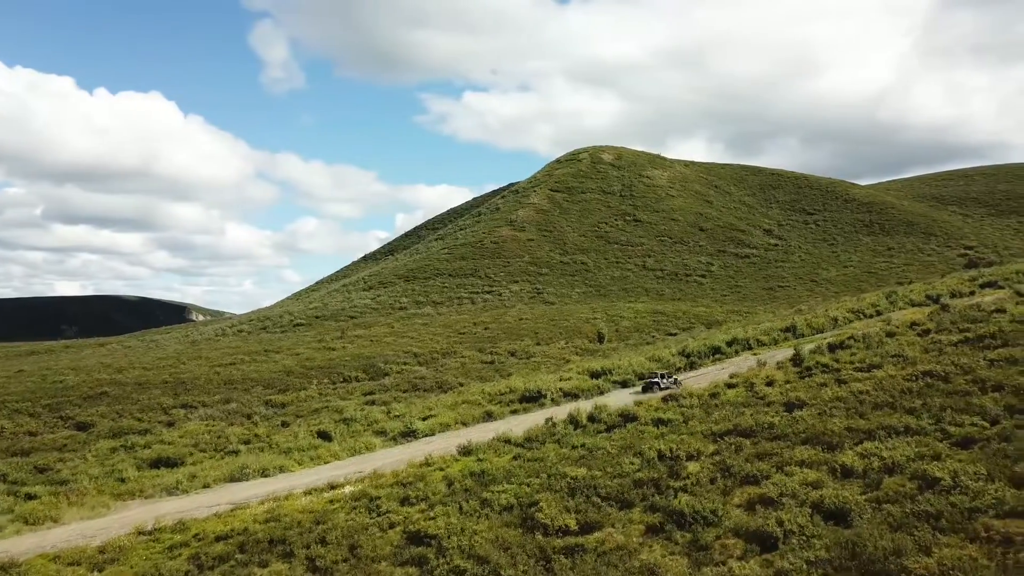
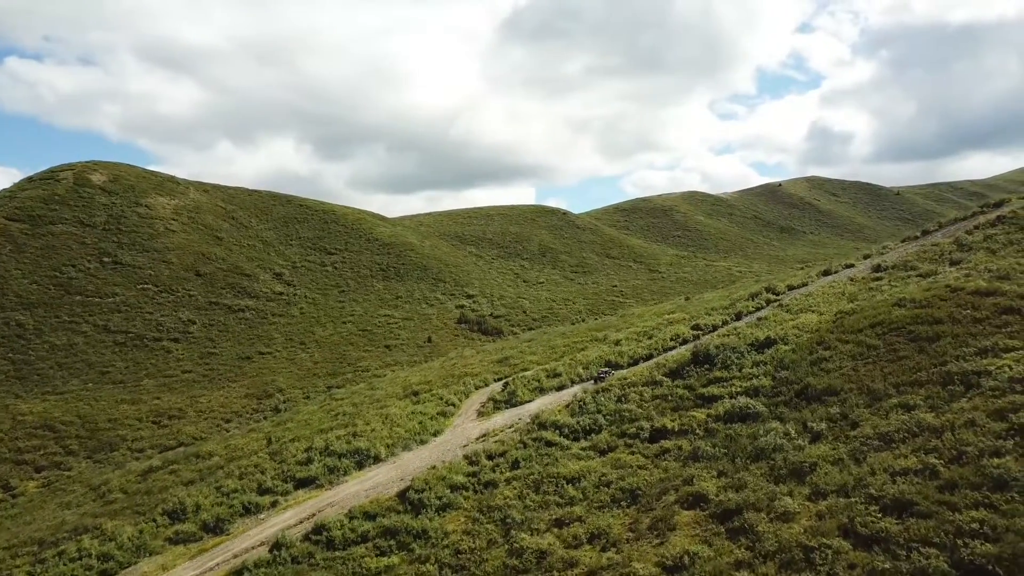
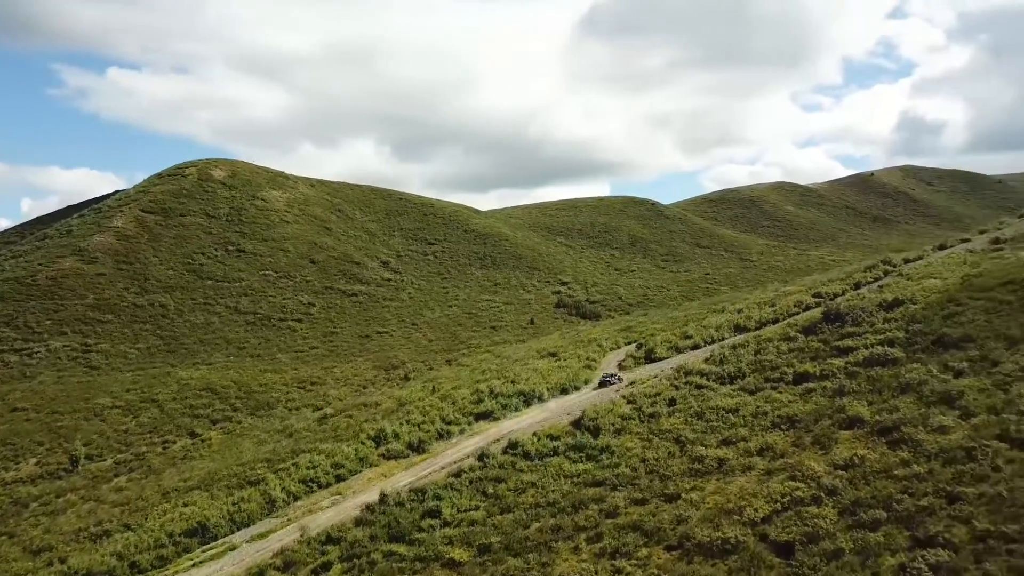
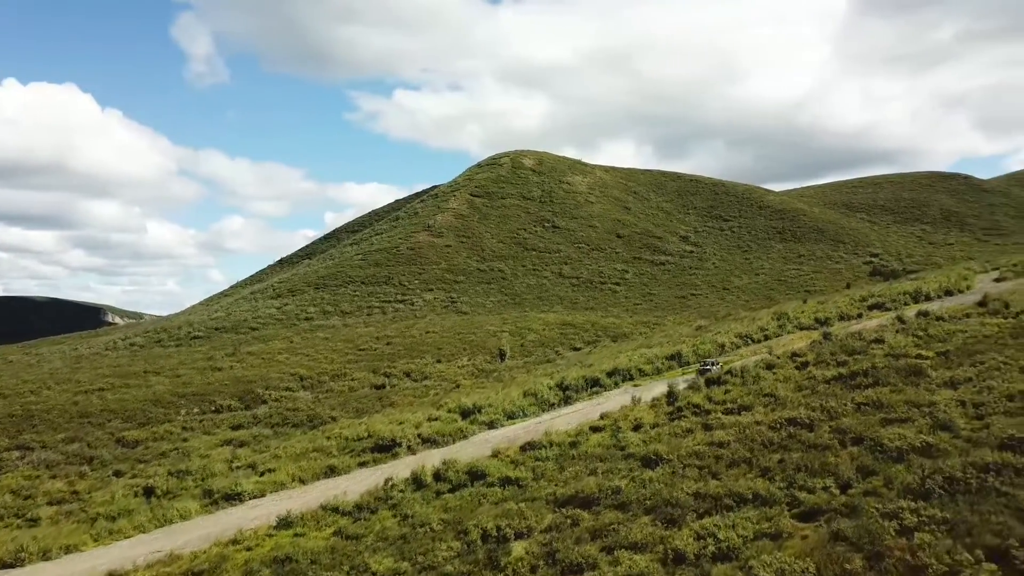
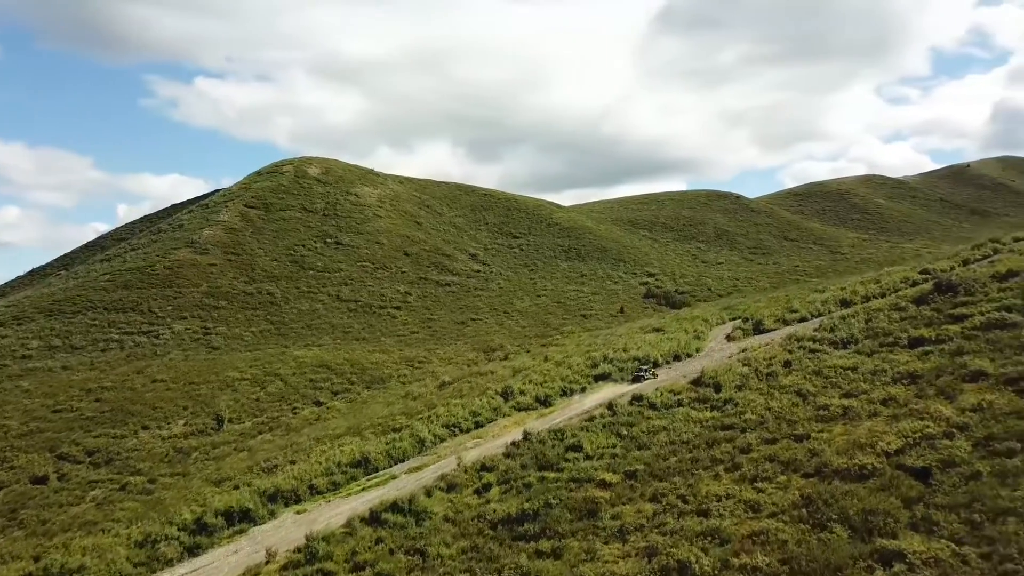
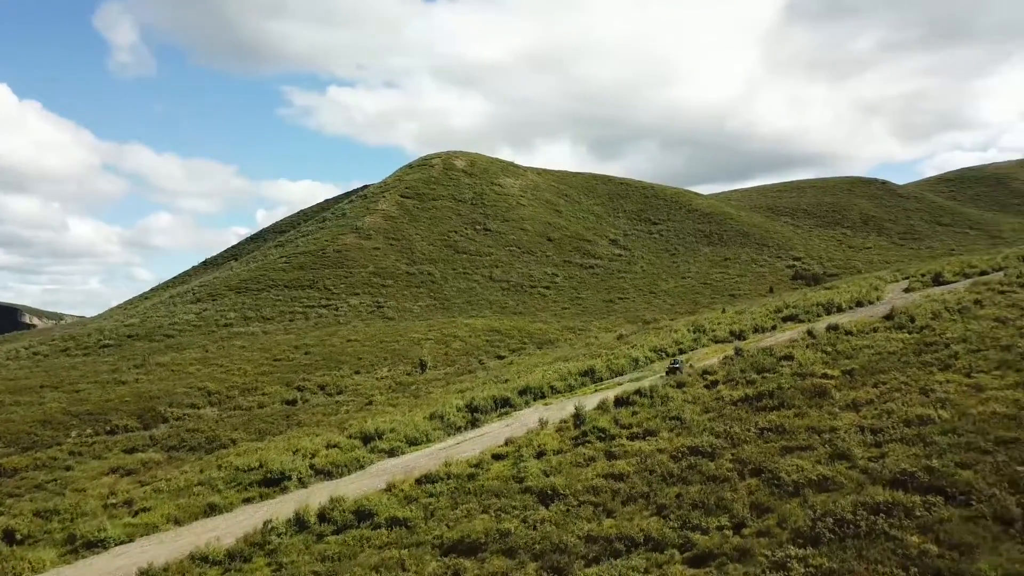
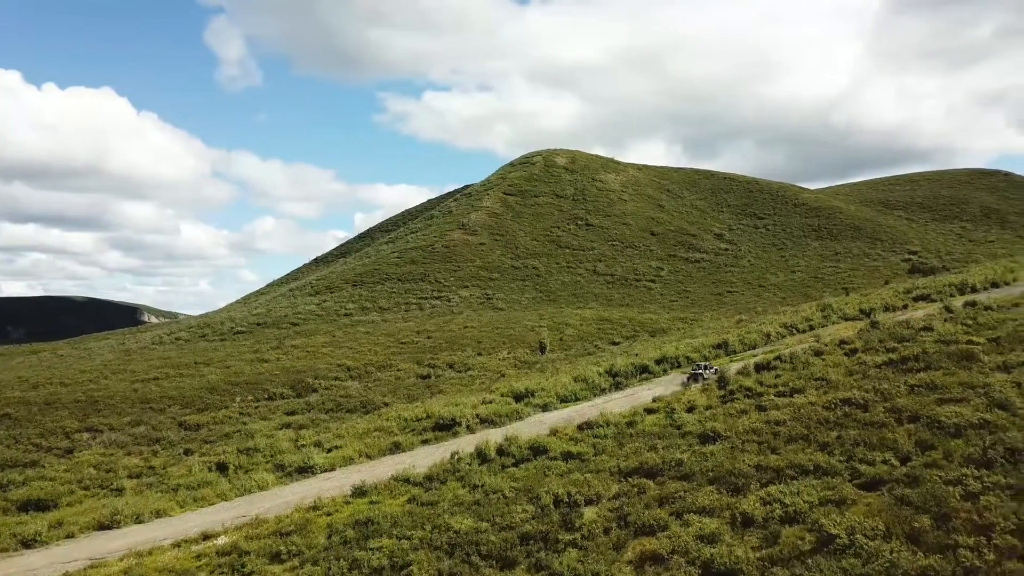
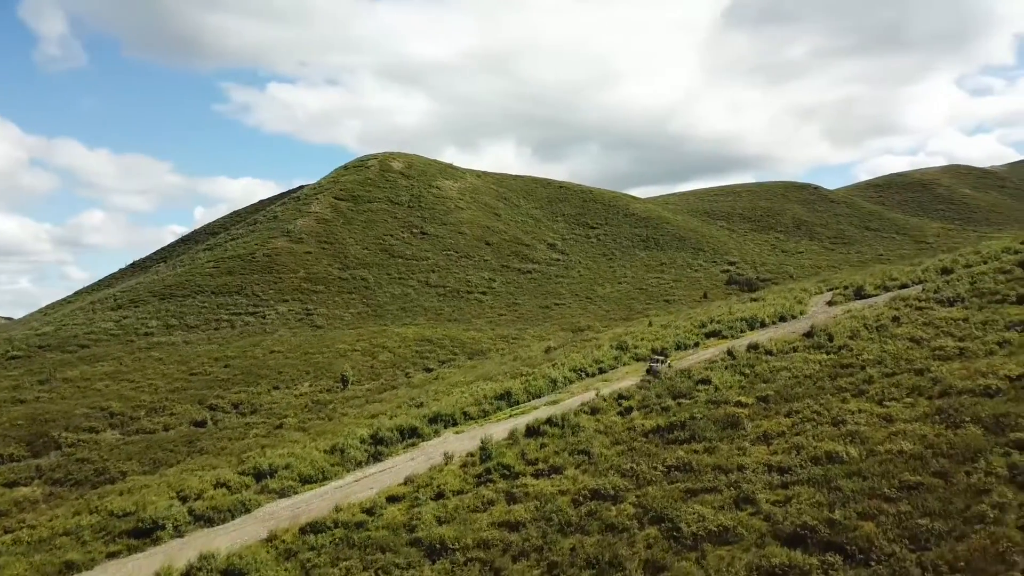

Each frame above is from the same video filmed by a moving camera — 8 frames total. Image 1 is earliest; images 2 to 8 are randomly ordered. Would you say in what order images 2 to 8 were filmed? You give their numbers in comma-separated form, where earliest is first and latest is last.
7, 4, 6, 8, 5, 3, 2
